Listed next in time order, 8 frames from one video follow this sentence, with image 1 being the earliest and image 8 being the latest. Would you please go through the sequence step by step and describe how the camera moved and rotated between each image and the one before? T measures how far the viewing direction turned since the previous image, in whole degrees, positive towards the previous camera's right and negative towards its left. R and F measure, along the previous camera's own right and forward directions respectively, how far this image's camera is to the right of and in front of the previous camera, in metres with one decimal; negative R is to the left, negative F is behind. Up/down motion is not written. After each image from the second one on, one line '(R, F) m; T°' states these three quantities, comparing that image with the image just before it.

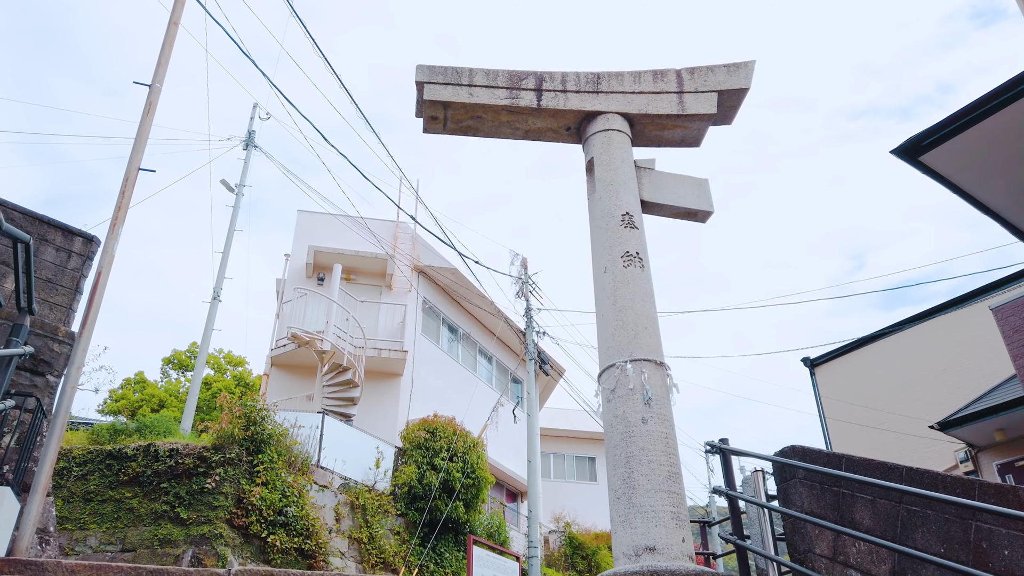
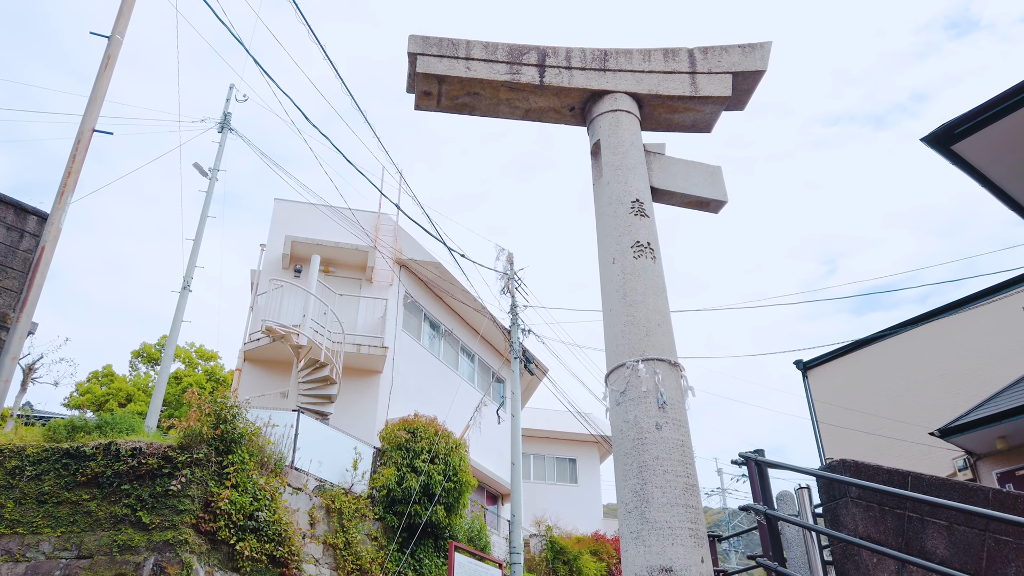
(-0.2, +0.5) m; +2°
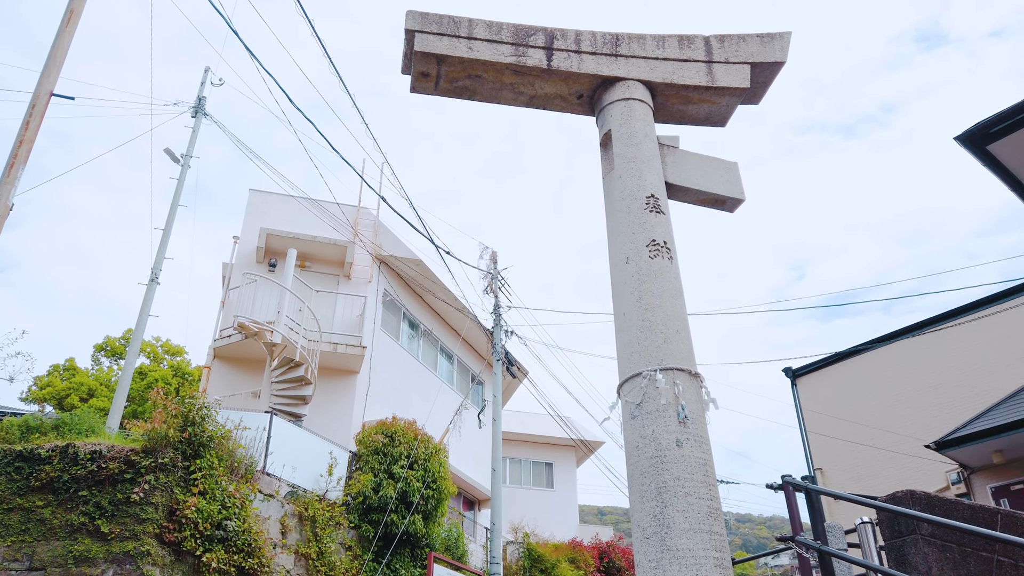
(-0.2, +0.5) m; +2°
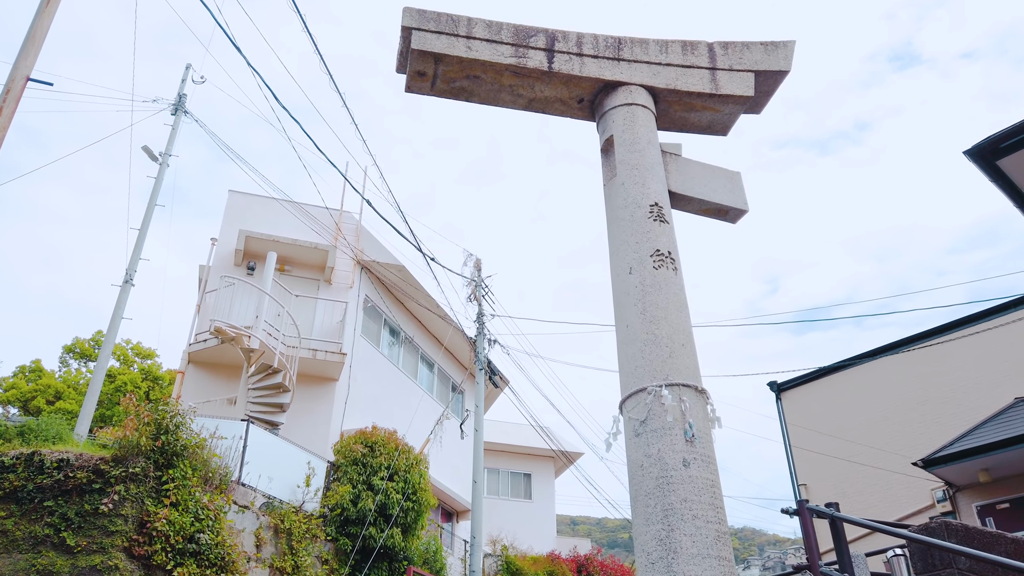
(-0.1, +0.2) m; +2°
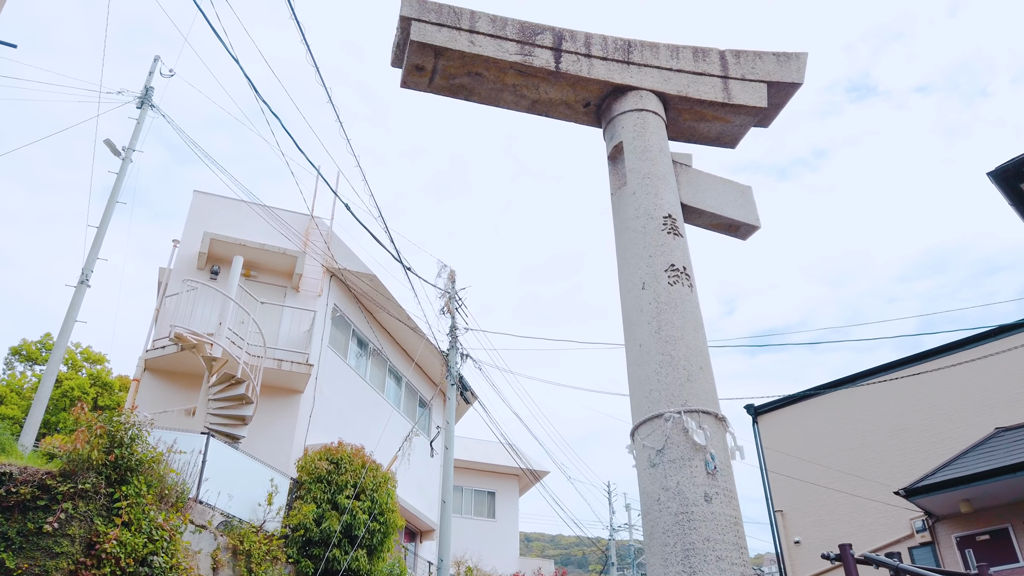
(-0.2, +0.4) m; +3°
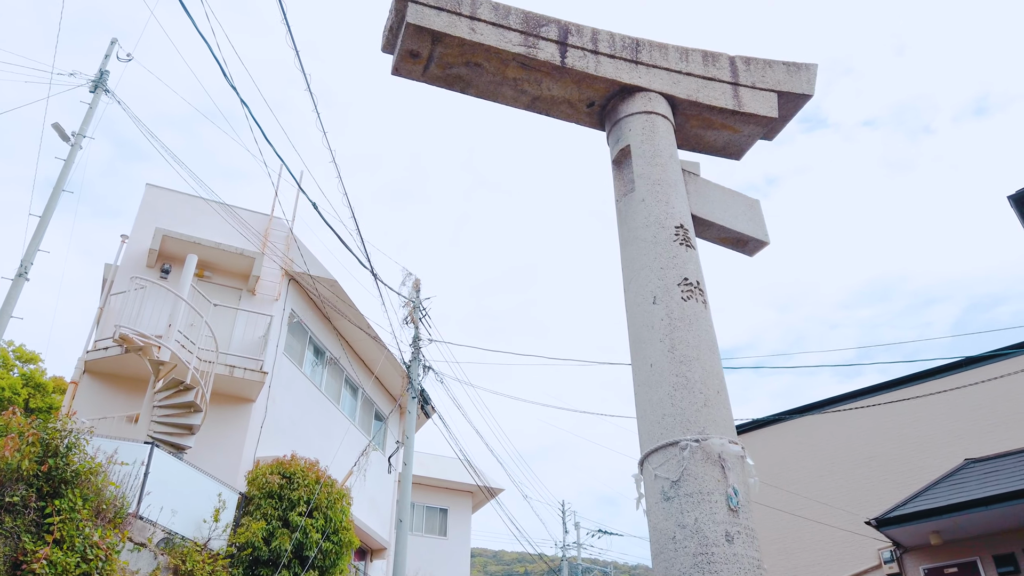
(-0.2, +0.4) m; +3°
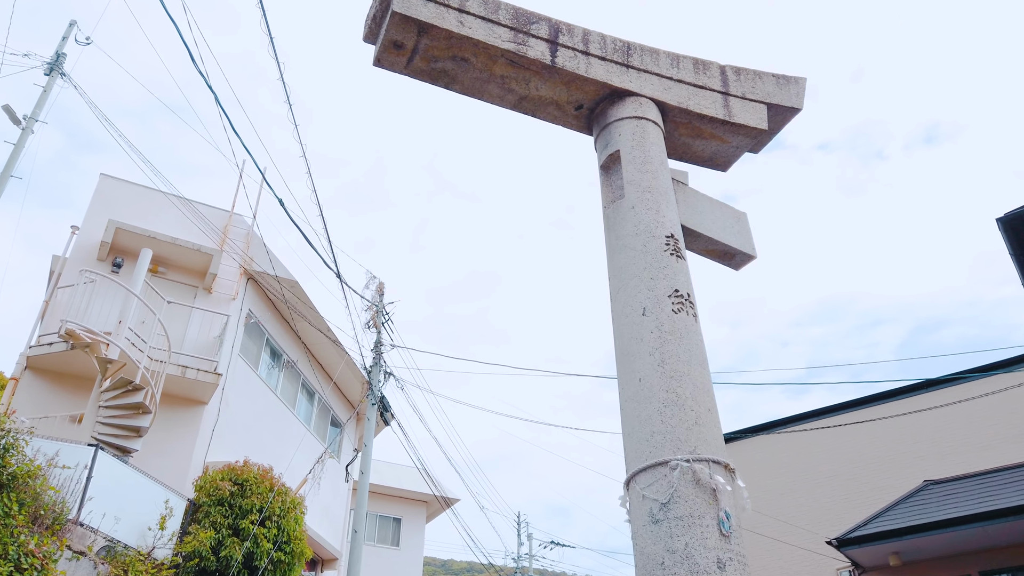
(-0.1, +0.2) m; +3°
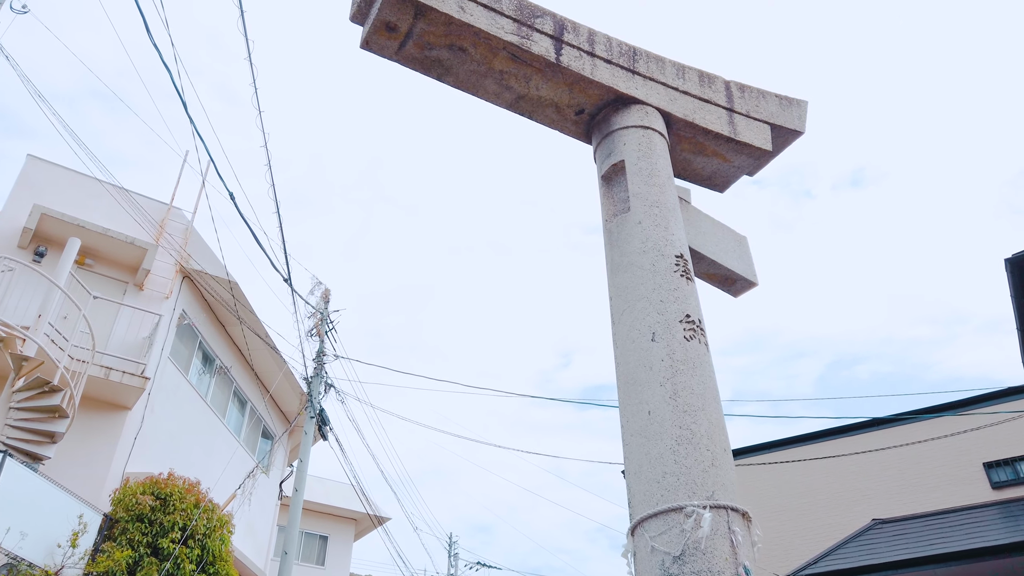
(-0.3, +0.4) m; +5°
